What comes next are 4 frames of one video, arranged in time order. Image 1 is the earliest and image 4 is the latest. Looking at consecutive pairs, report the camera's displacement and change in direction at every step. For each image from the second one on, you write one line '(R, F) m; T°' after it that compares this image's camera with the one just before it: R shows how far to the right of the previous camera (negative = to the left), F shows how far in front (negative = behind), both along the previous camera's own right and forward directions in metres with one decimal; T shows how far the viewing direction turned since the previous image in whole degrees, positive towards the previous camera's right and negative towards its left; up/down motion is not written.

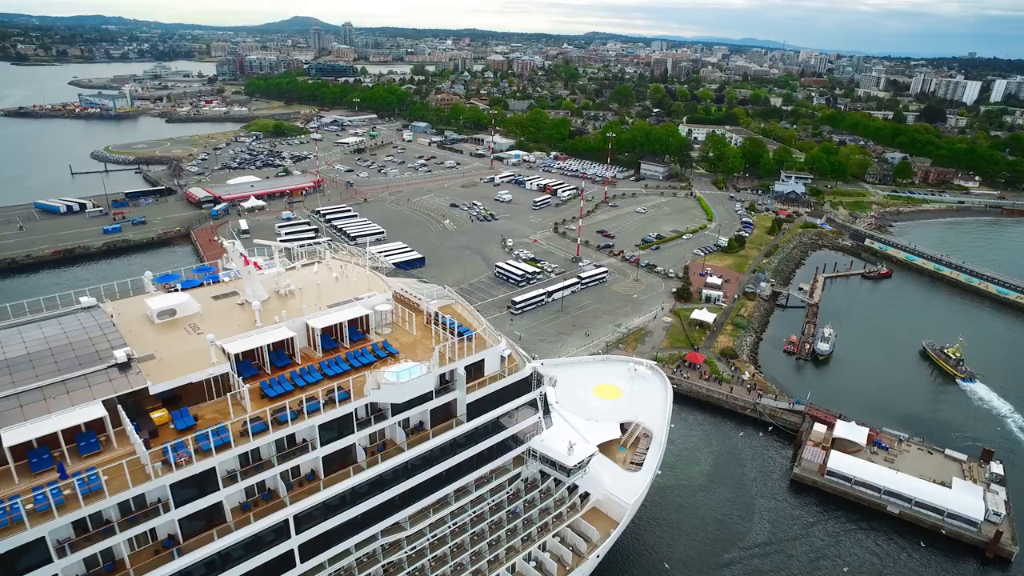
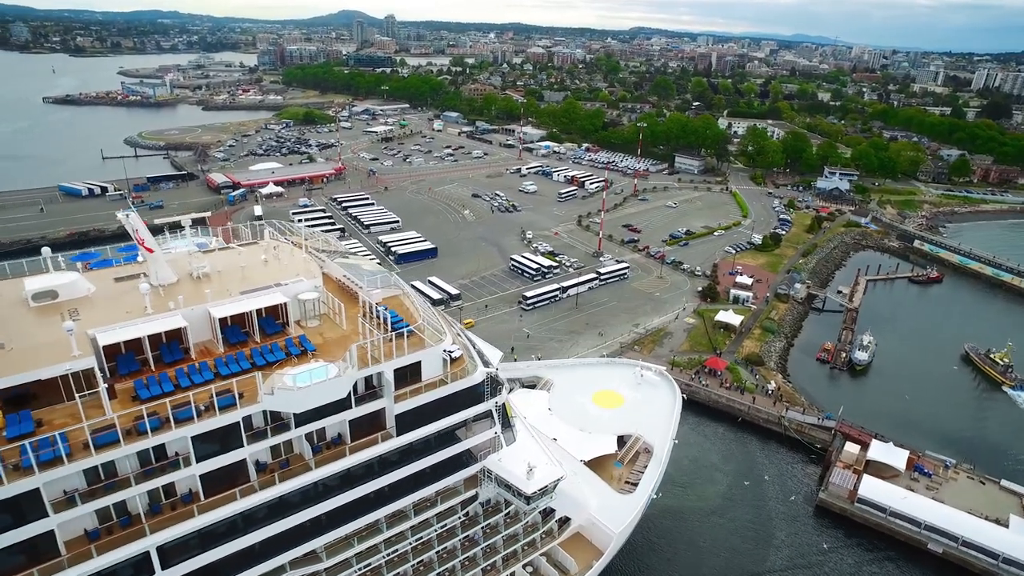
(+1.5, +2.1) m; -3°
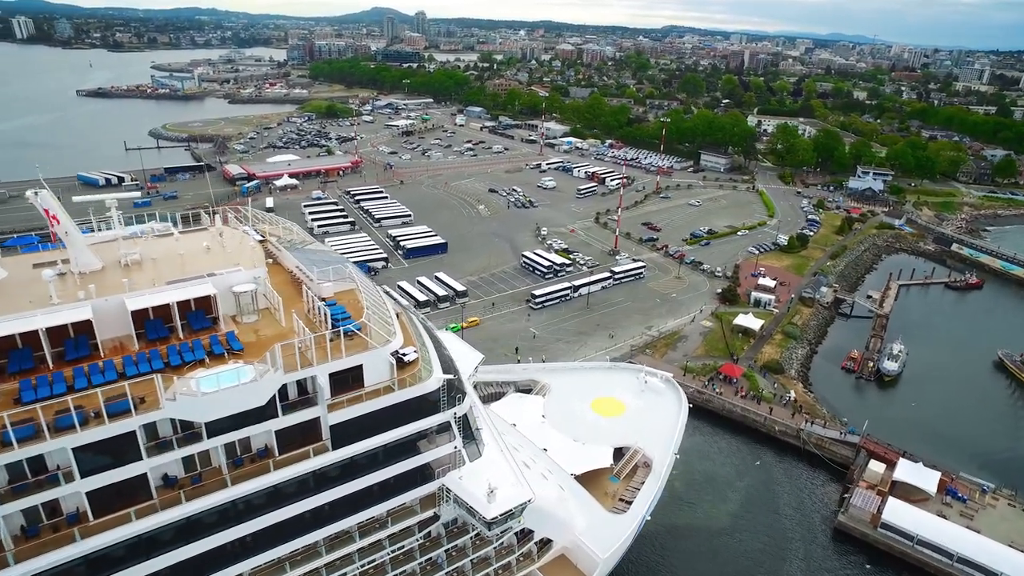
(+1.0, +1.3) m; -2°
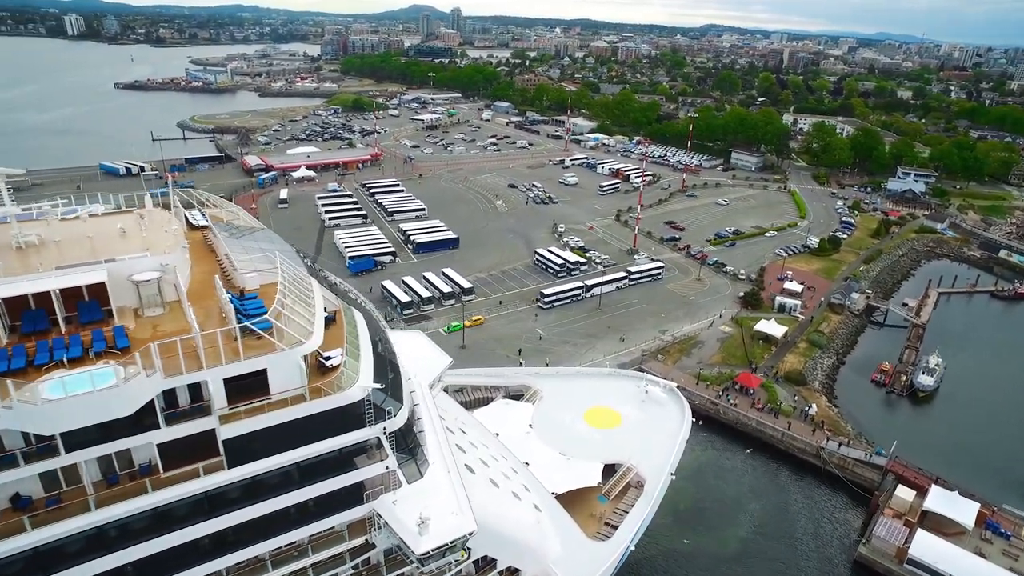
(+1.2, +1.4) m; -3°
